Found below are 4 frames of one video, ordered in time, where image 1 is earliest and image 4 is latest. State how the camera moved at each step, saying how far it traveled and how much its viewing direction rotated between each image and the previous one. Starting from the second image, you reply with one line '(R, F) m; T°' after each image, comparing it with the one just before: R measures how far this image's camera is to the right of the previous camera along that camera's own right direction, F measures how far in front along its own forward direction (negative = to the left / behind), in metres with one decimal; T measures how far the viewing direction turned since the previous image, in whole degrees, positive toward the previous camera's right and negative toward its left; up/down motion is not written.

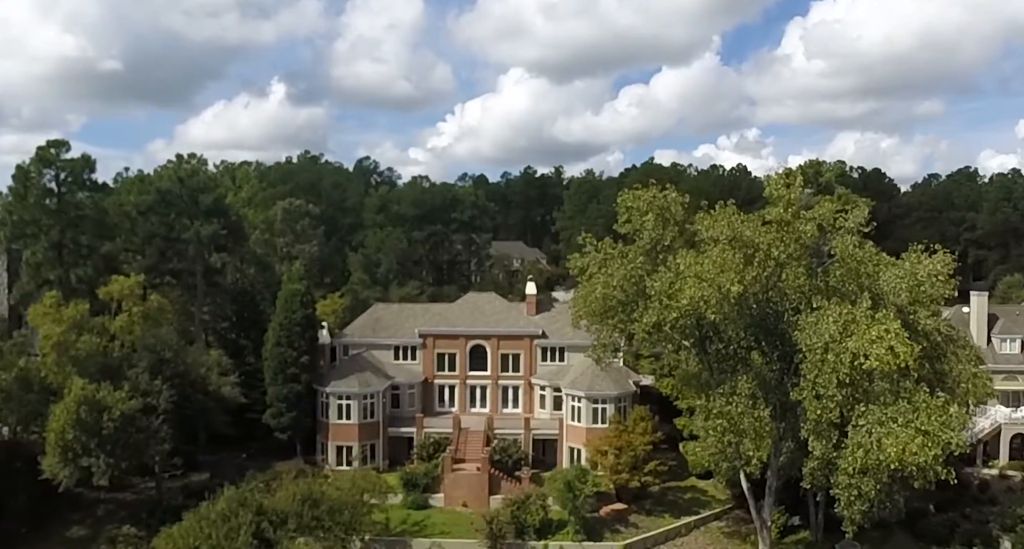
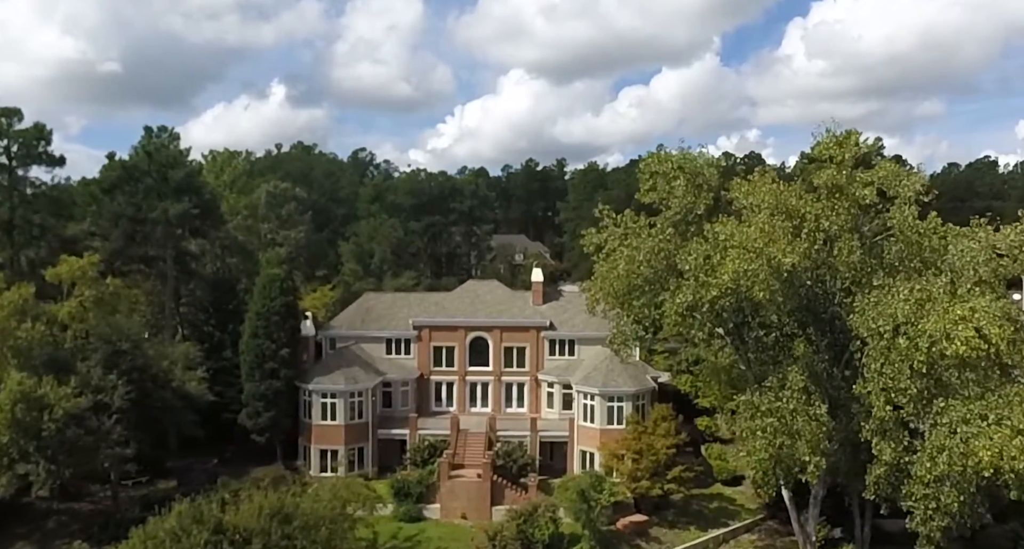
(-0.3, +5.9) m; 0°
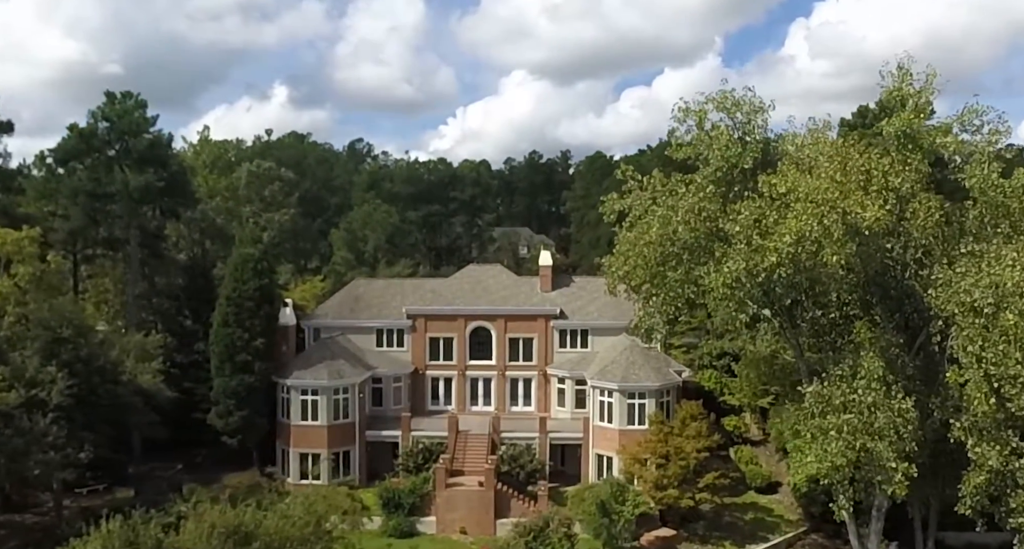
(-0.2, +6.0) m; 0°
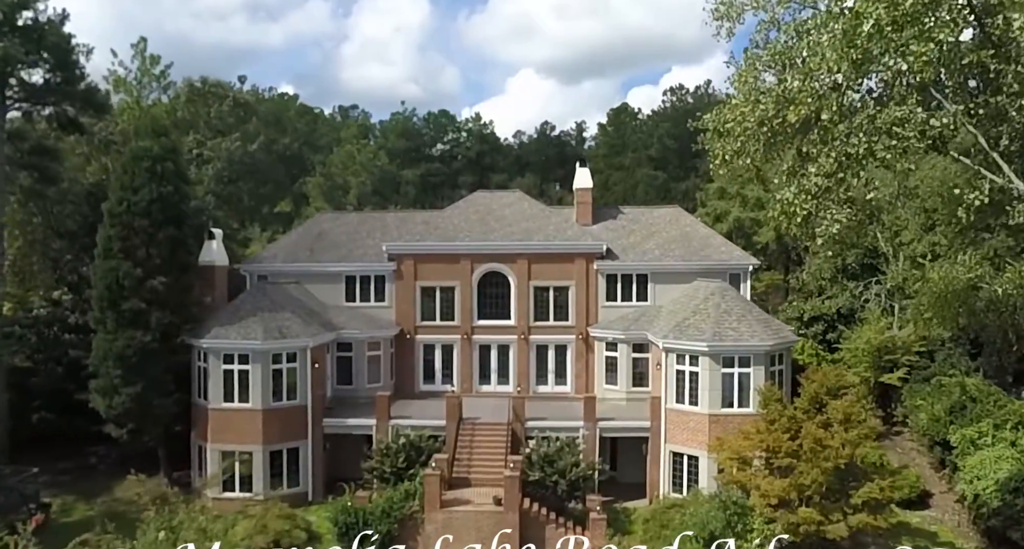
(-0.8, +14.6) m; 0°
